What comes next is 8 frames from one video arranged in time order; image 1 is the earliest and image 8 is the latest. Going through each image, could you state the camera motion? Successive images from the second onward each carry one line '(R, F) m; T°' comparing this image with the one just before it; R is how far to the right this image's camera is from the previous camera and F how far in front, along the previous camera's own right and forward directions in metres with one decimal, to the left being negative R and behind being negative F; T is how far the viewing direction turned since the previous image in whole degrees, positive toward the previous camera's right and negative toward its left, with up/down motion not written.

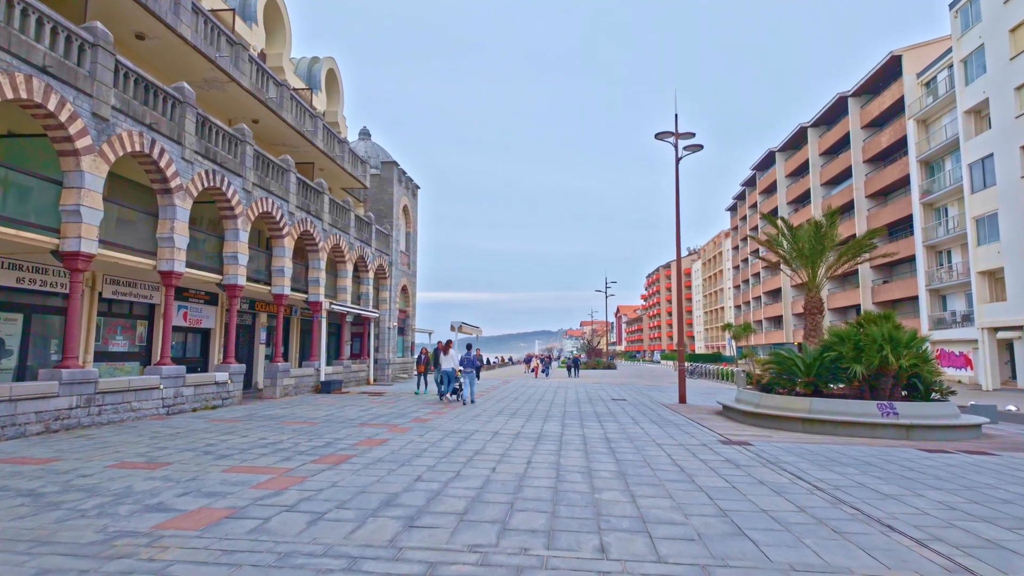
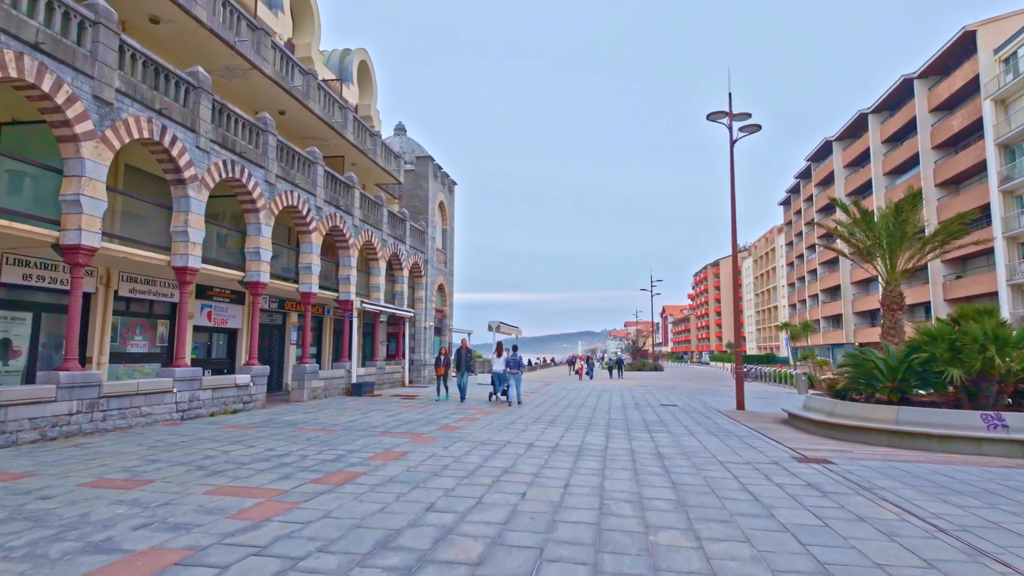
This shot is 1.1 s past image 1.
(+0.1, +1.3) m; -4°
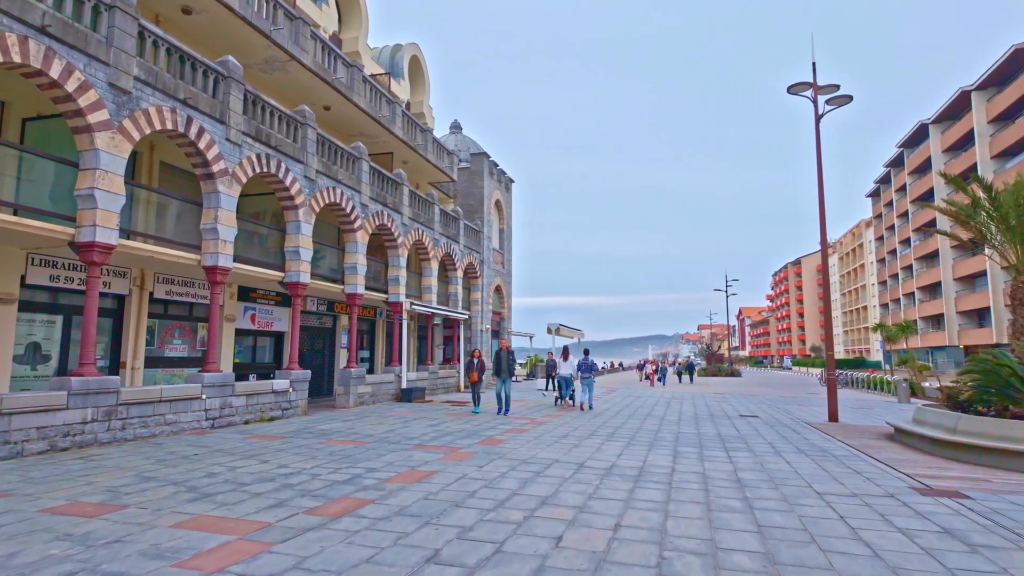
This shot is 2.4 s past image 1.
(+0.3, +1.4) m; -7°
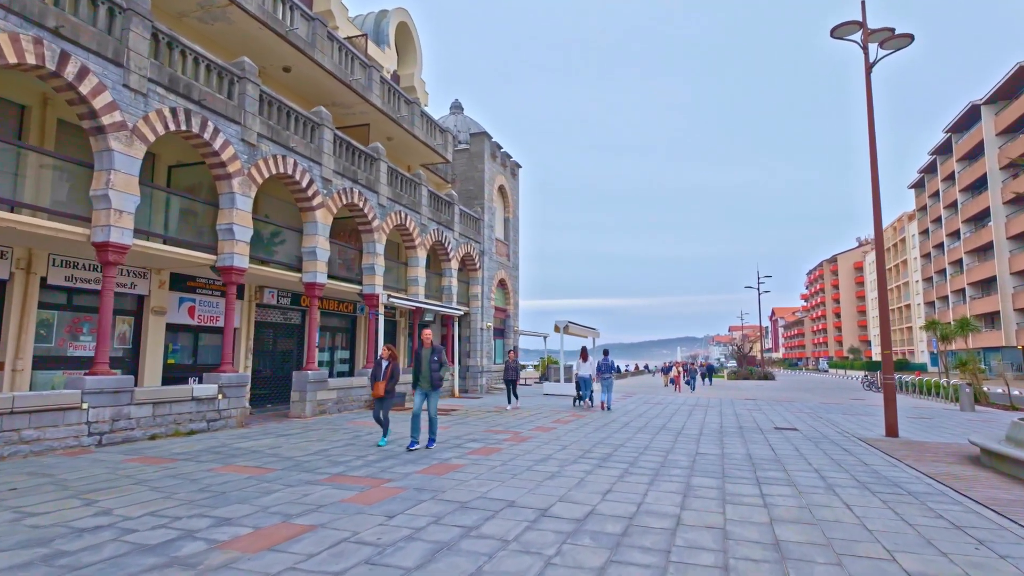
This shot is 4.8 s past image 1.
(+0.9, +2.6) m; -3°
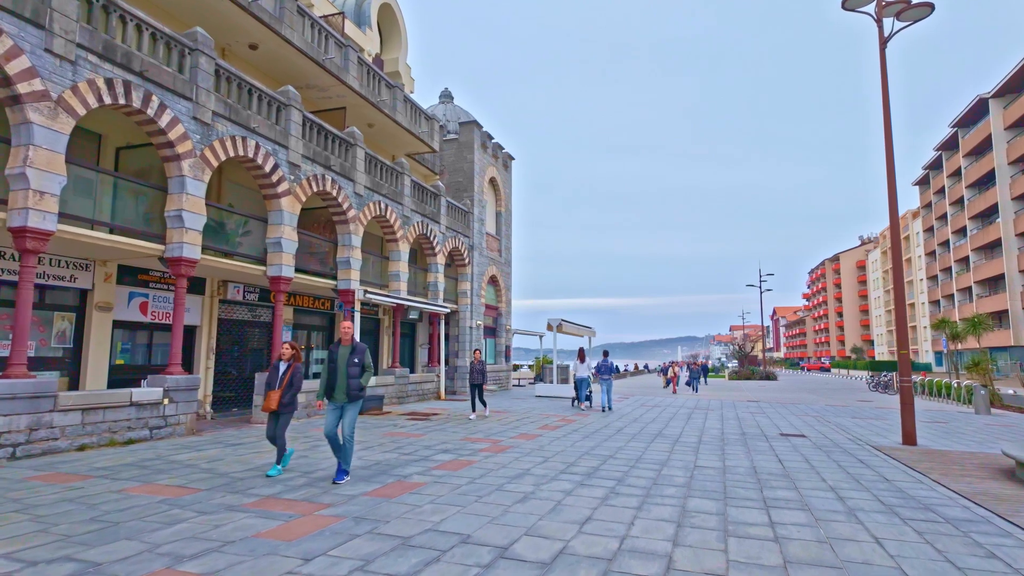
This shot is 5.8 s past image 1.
(+0.4, +1.1) m; 0°
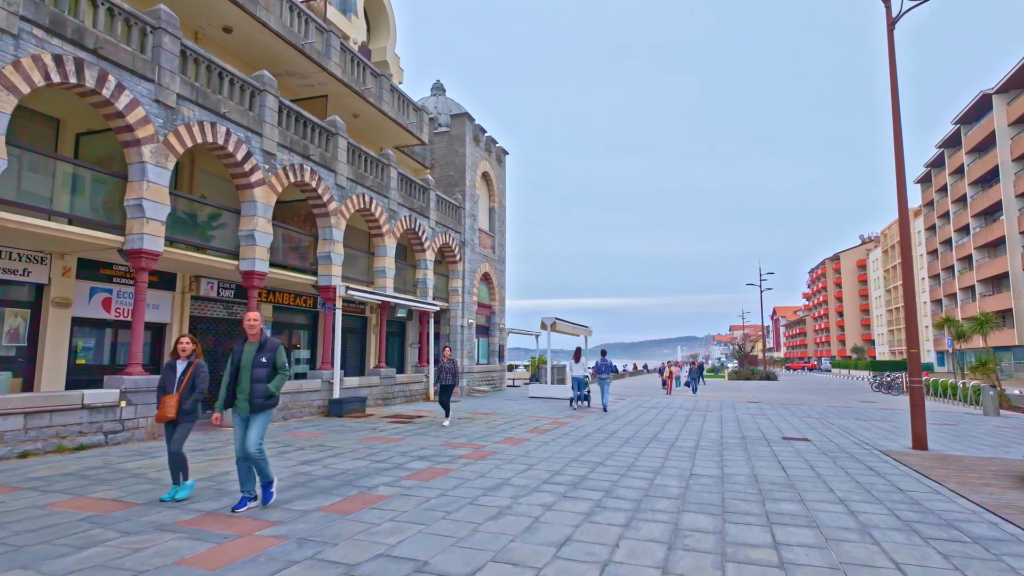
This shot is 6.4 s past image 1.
(+0.3, +0.7) m; 0°
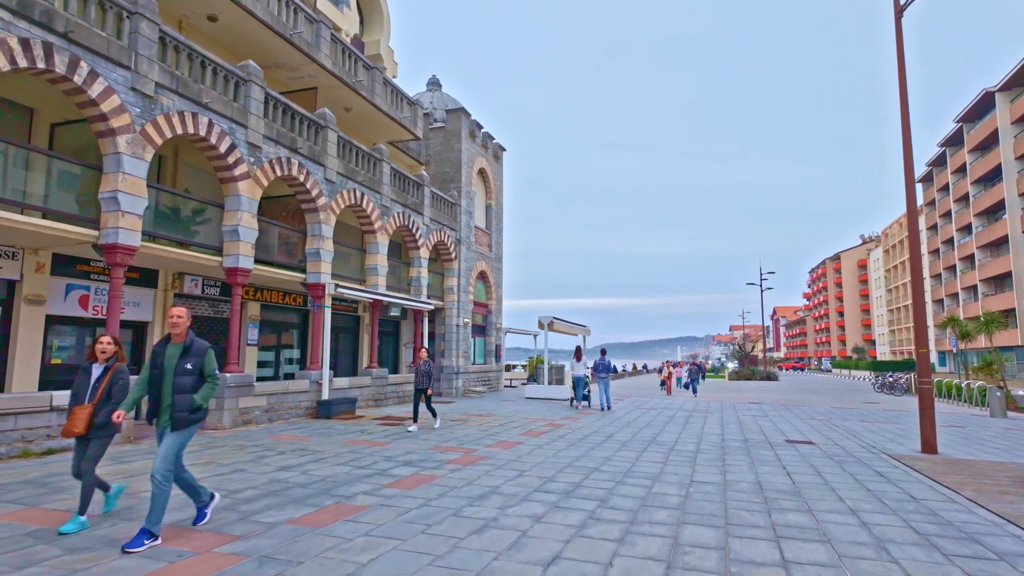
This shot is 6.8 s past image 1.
(+0.1, +0.4) m; 0°
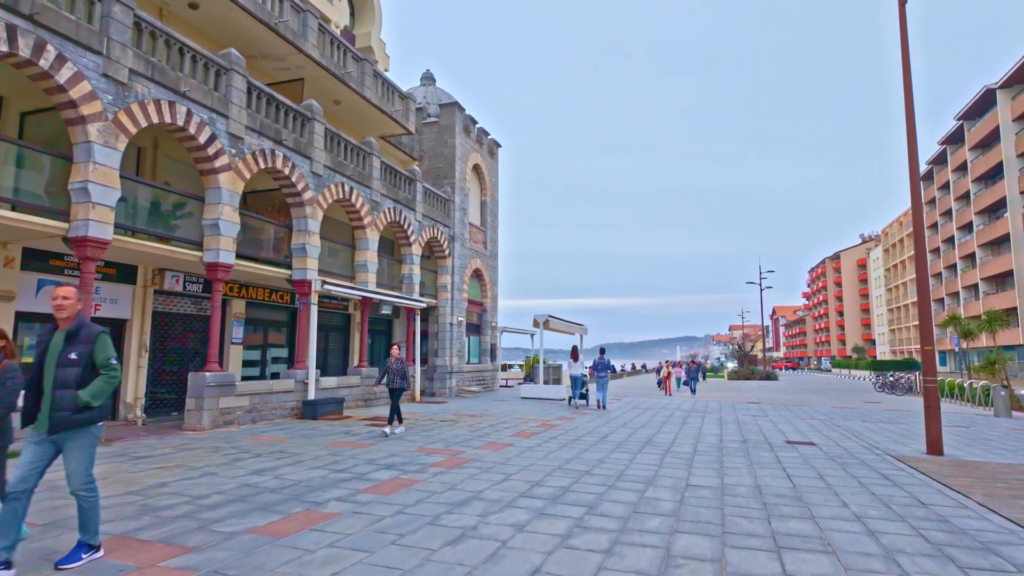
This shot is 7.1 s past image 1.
(+0.2, +0.4) m; 0°
